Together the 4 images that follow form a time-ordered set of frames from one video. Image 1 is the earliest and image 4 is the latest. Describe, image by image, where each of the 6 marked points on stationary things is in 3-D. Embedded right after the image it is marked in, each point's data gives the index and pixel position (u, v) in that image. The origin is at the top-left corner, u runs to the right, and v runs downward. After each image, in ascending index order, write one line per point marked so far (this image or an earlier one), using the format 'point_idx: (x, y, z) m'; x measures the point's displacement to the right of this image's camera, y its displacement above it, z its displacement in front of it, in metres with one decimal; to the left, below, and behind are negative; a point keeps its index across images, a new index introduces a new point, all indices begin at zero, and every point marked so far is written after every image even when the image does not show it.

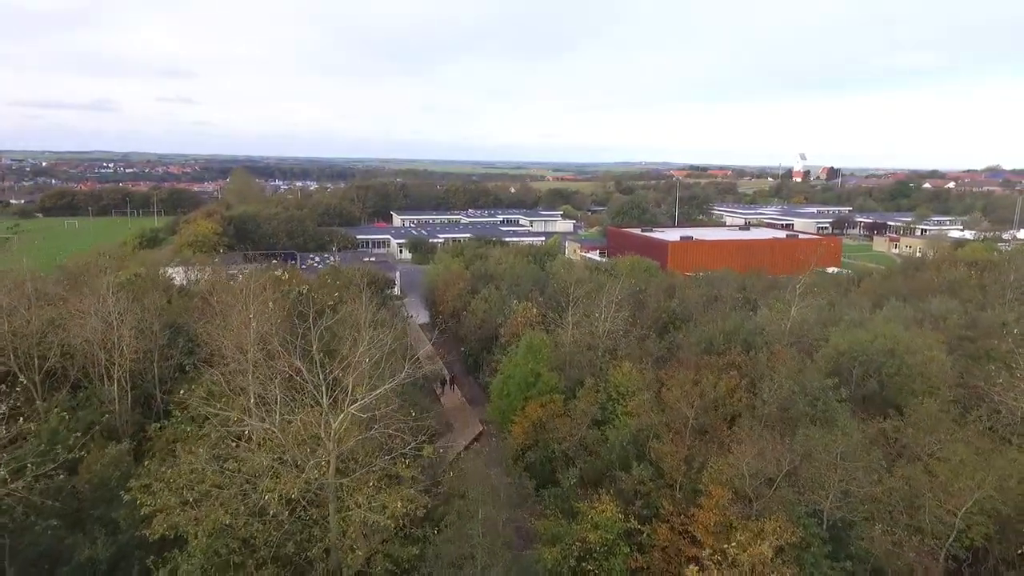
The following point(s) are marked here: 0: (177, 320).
0: (-7.7, -0.8, +16.5) m
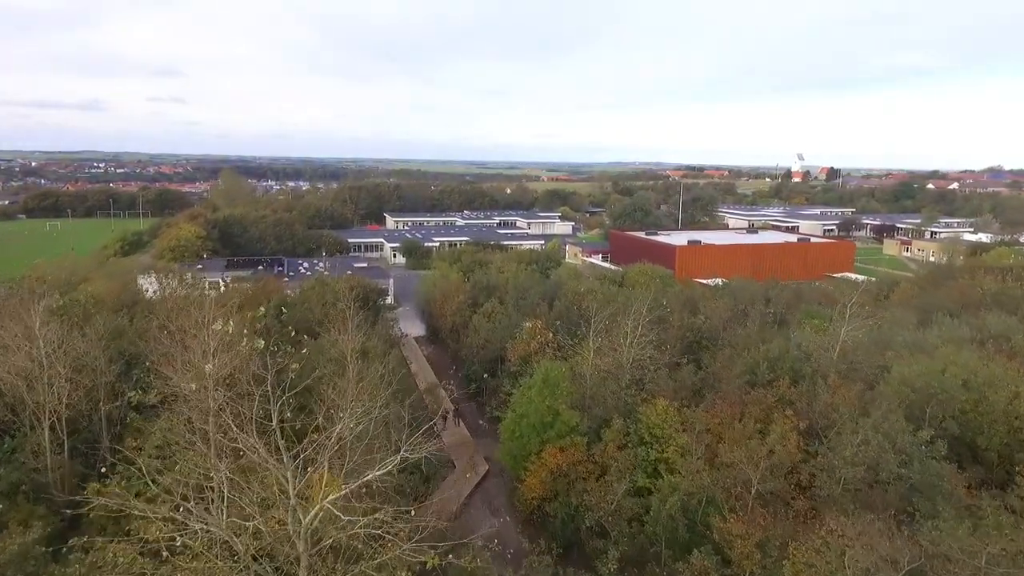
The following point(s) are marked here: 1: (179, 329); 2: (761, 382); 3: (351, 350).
0: (-7.4, -1.2, +14.1) m
1: (-6.4, -0.9, +13.9) m
2: (+5.0, -1.9, +14.3) m
3: (-2.8, -1.1, +12.8) m
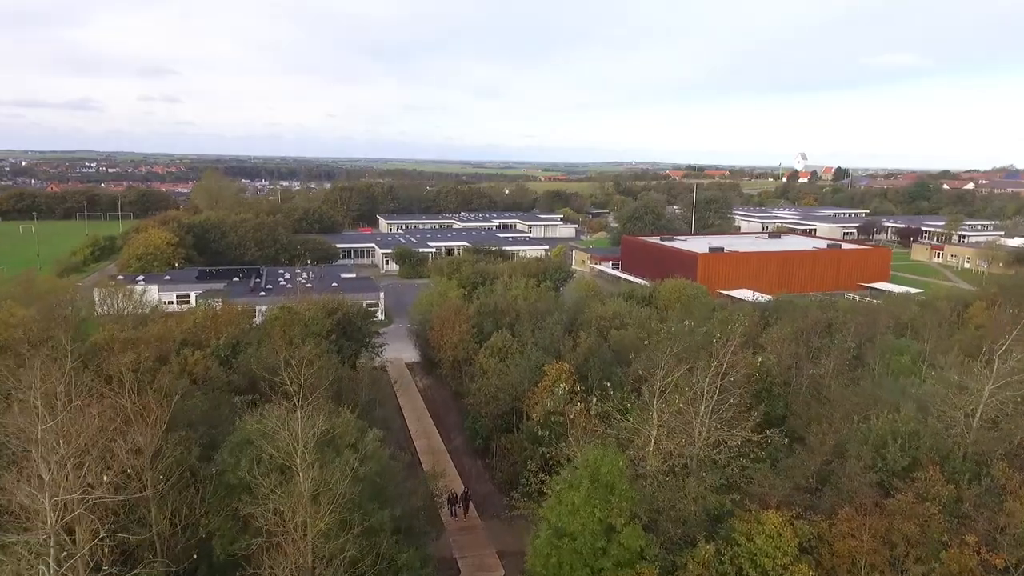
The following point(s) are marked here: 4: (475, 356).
0: (-7.0, -1.9, +9.7) m
1: (-5.9, -1.6, +9.5) m
2: (+5.4, -2.6, +10.0) m
3: (-2.4, -1.9, +8.5) m
4: (-1.0, -1.7, +18.7) m
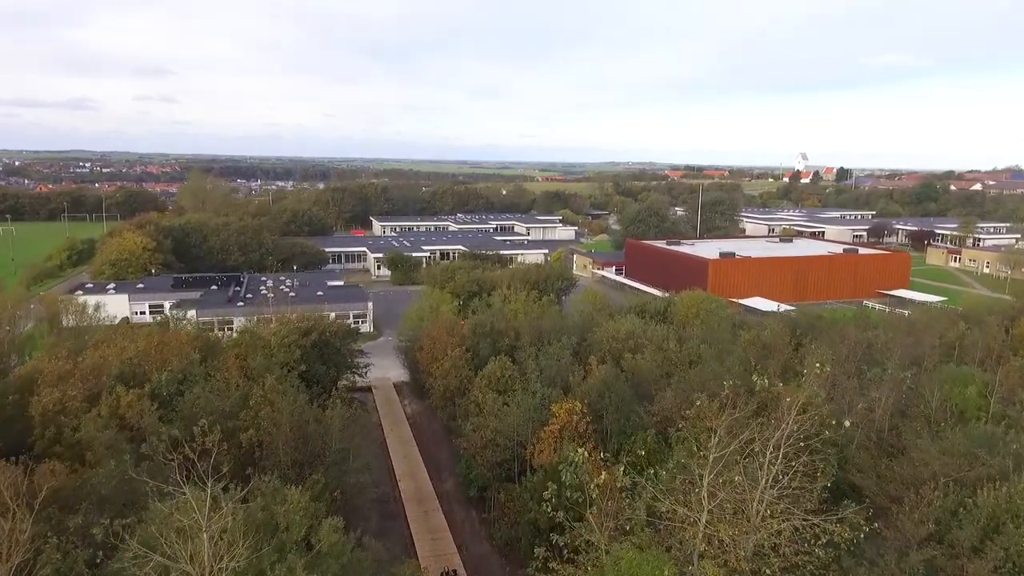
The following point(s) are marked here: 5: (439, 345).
0: (-7.0, -2.4, +7.2) m
1: (-5.9, -2.0, +7.0) m
2: (+5.4, -3.0, +7.5) m
3: (-2.3, -2.3, +6.0) m
4: (-1.0, -2.2, +16.2) m
5: (-1.8, -1.4, +17.6) m
